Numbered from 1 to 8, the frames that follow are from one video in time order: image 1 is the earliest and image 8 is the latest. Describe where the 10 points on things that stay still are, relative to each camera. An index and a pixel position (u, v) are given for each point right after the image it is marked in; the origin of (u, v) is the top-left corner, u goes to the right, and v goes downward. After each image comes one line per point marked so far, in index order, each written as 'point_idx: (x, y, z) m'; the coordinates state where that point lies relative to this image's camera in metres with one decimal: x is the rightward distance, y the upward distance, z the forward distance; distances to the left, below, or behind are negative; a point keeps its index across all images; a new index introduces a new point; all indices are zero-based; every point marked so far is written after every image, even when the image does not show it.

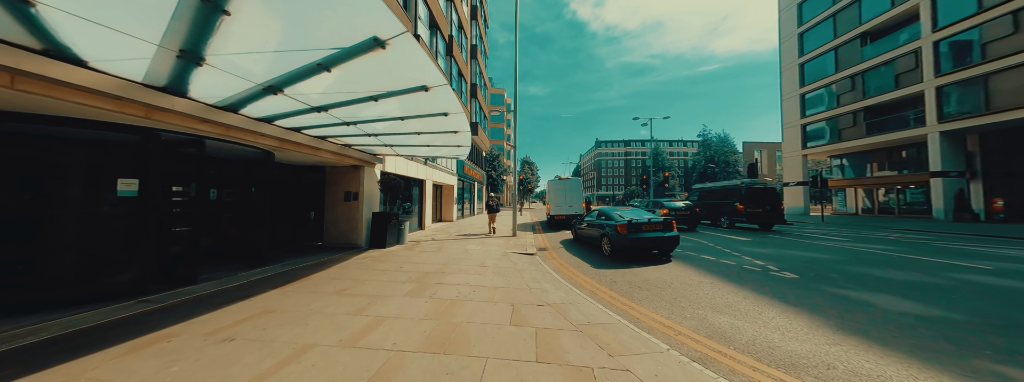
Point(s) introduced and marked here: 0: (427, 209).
0: (-4.7, -1.0, +12.5) m
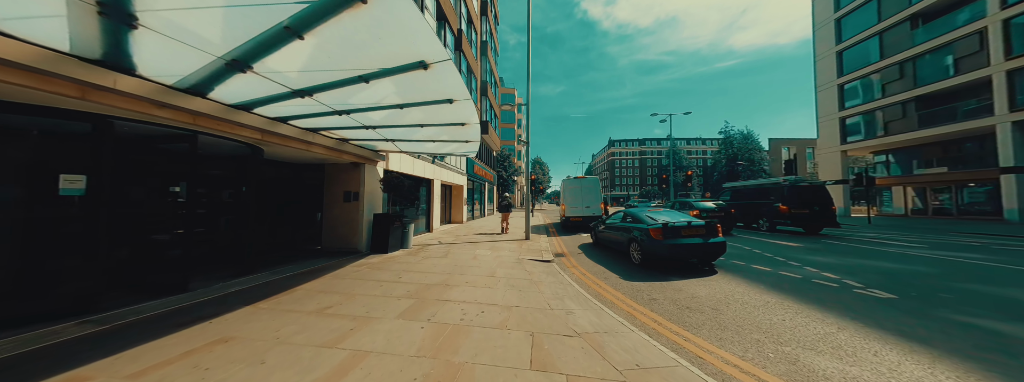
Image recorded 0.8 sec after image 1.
0: (-4.0, -1.0, +11.8) m
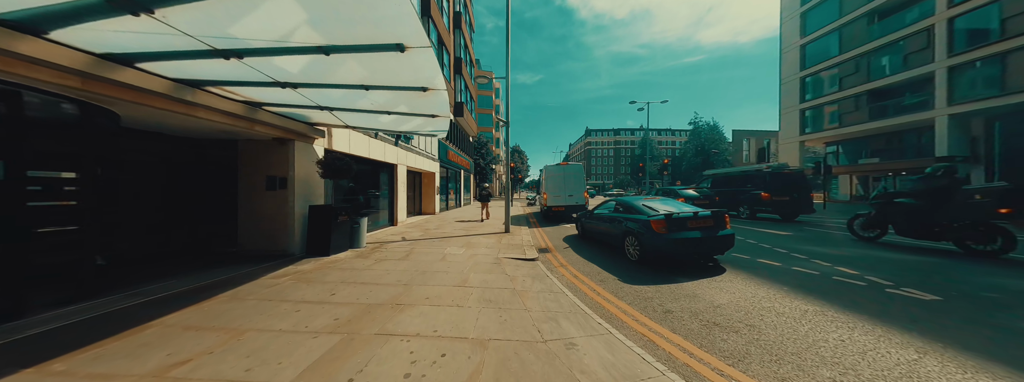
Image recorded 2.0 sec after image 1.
0: (-5.0, -0.4, +10.2) m
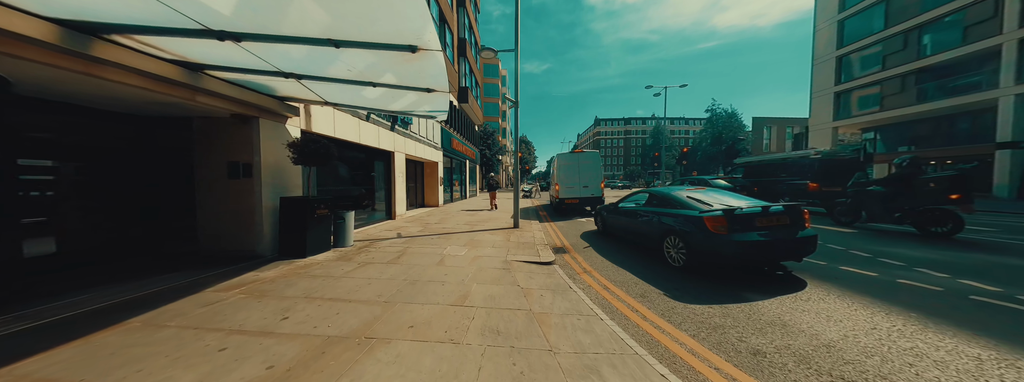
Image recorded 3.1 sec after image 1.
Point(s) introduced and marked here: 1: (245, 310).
0: (-4.6, 0.0, +9.3) m
1: (-3.2, -1.4, +2.8) m
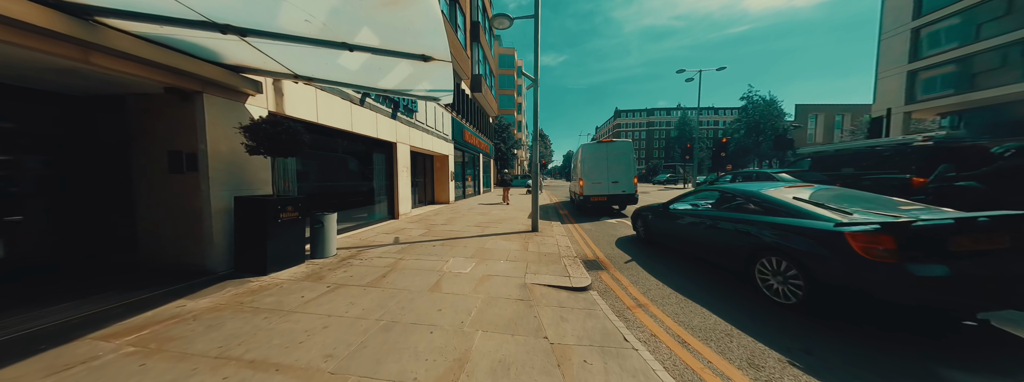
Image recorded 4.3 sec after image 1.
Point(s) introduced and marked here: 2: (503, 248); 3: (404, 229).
0: (-4.0, +0.1, +8.3) m
1: (-3.0, -1.4, +1.8) m
2: (-0.2, -1.2, +5.1) m
3: (-3.1, -1.1, +6.7) m
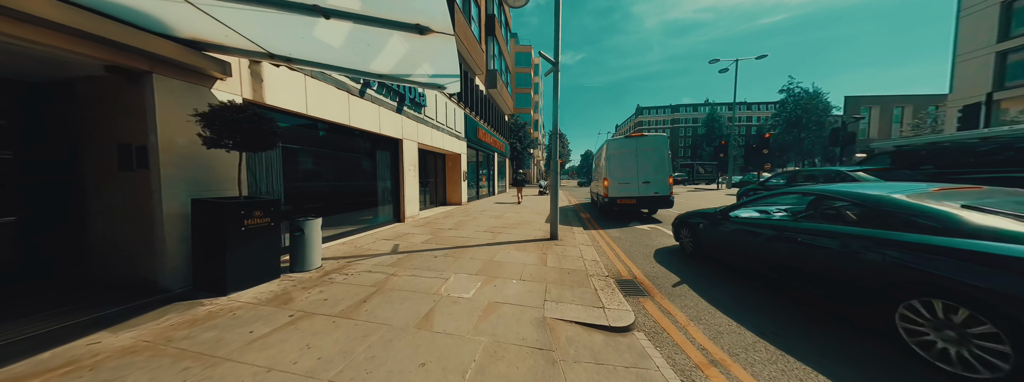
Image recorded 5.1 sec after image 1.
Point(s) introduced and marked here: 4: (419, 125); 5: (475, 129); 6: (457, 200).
0: (-3.5, +0.1, +7.6) m
1: (-3.0, -1.5, +1.1) m
2: (+0.1, -1.3, +4.2) m
3: (-2.7, -1.1, +6.0) m
4: (-3.2, +2.3, +8.0) m
5: (-2.1, +3.6, +13.3) m
6: (-2.9, -0.5, +11.9) m
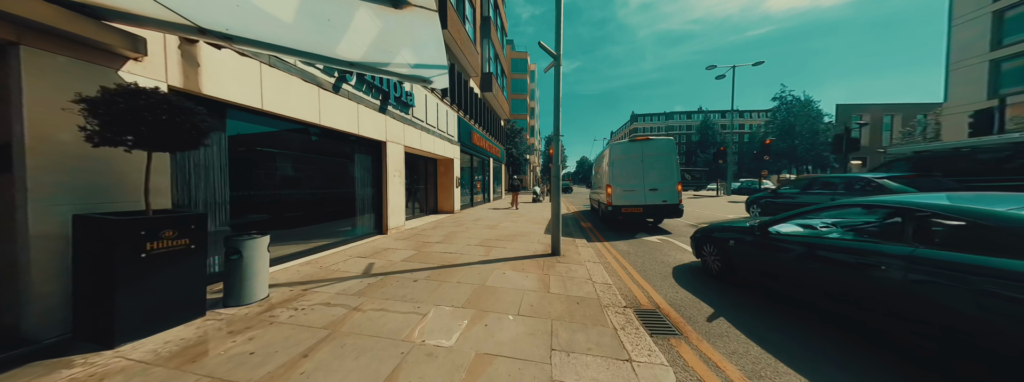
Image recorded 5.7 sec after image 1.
0: (-3.6, -0.1, +6.9) m
1: (-3.0, -1.5, +0.3) m
2: (0.0, -1.4, +3.5) m
3: (-2.8, -1.3, +5.2) m
4: (-3.4, +2.1, +7.3) m
5: (-2.3, +3.2, +12.6) m
6: (-3.0, -0.8, +11.2) m
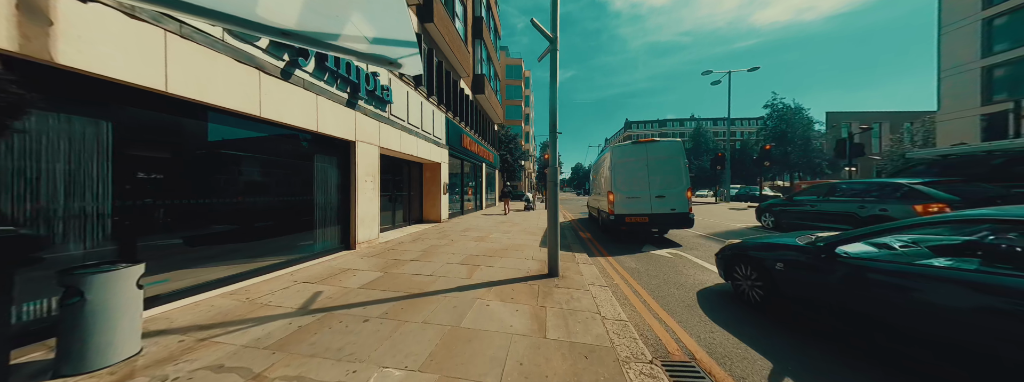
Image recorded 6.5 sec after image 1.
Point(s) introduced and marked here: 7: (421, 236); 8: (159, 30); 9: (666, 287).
0: (-3.9, -0.3, +5.9) m
1: (-3.1, -1.5, -0.7) m
2: (-0.2, -1.5, +2.6) m
3: (-3.0, -1.5, +4.3) m
4: (-3.6, +1.9, +6.5) m
5: (-2.7, +2.8, +11.8) m
6: (-3.4, -1.2, +10.2) m
7: (-2.8, -1.4, +7.3) m
8: (-4.3, +1.9, +2.8) m
9: (+2.7, -1.7, +4.1) m
